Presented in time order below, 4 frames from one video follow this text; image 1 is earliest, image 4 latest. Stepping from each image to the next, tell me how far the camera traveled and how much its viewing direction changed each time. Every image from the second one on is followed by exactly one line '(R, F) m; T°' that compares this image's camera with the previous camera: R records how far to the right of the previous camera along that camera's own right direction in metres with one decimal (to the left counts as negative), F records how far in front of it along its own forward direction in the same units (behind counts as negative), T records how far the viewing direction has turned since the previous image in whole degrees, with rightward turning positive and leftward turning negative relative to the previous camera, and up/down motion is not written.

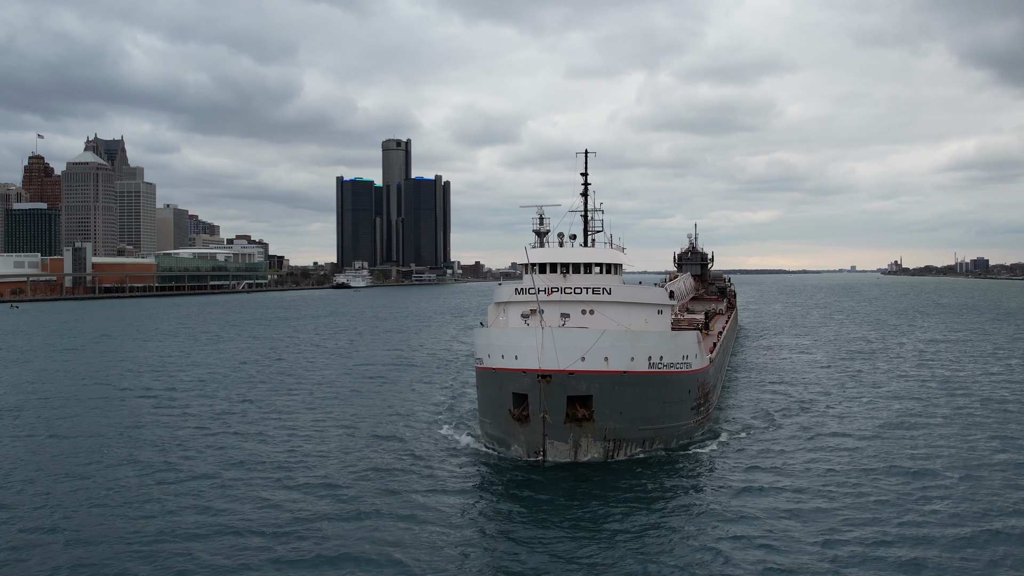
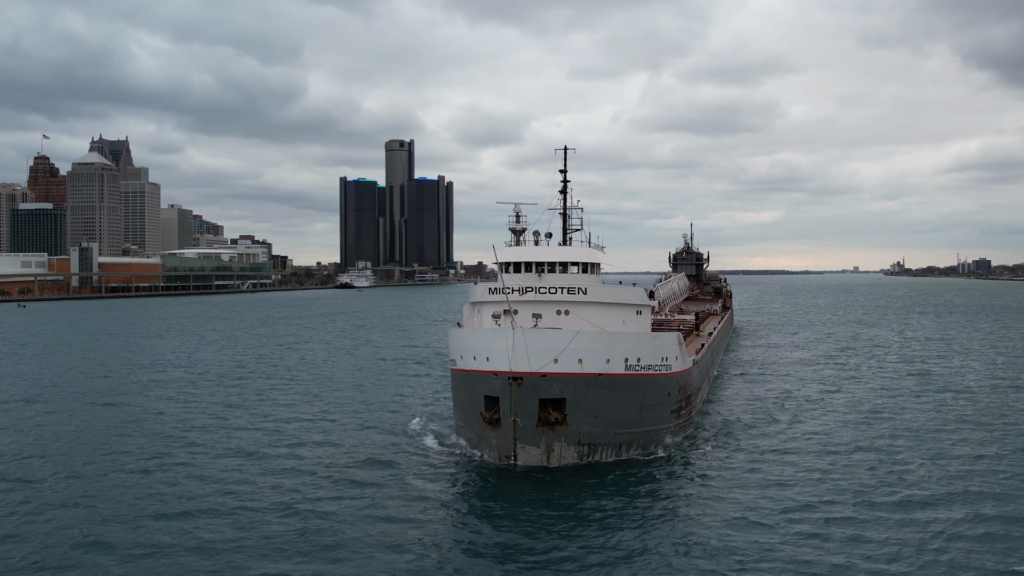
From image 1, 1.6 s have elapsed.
(+0.2, -0.5) m; 0°
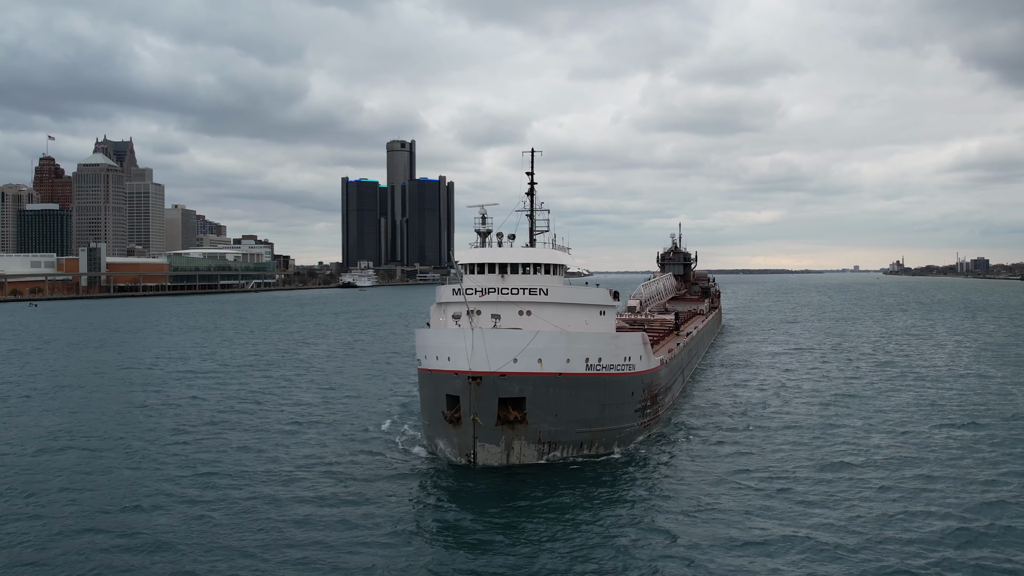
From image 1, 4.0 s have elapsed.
(+0.3, -1.1) m; 0°
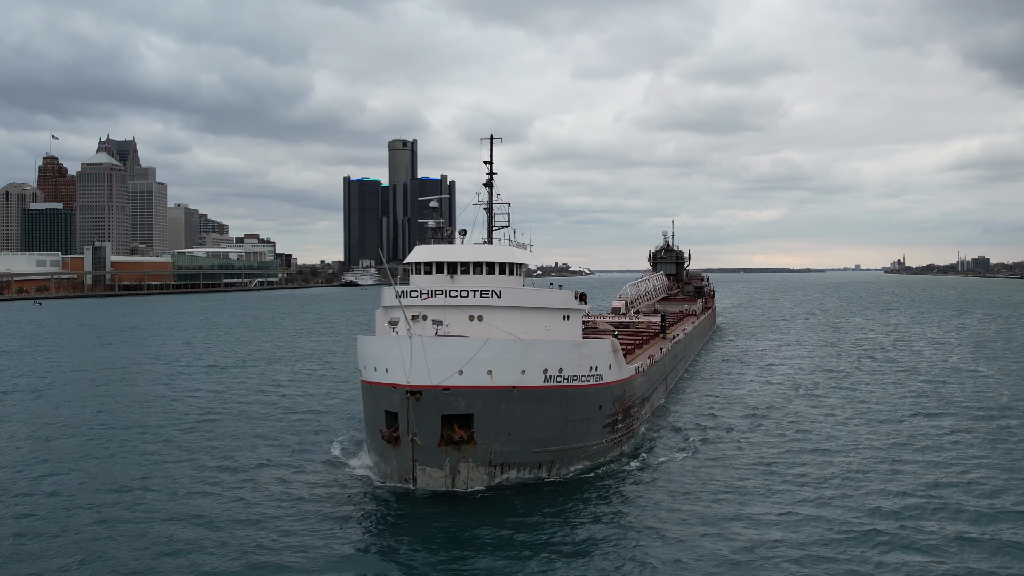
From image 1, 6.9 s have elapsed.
(+0.2, -0.6) m; 0°
